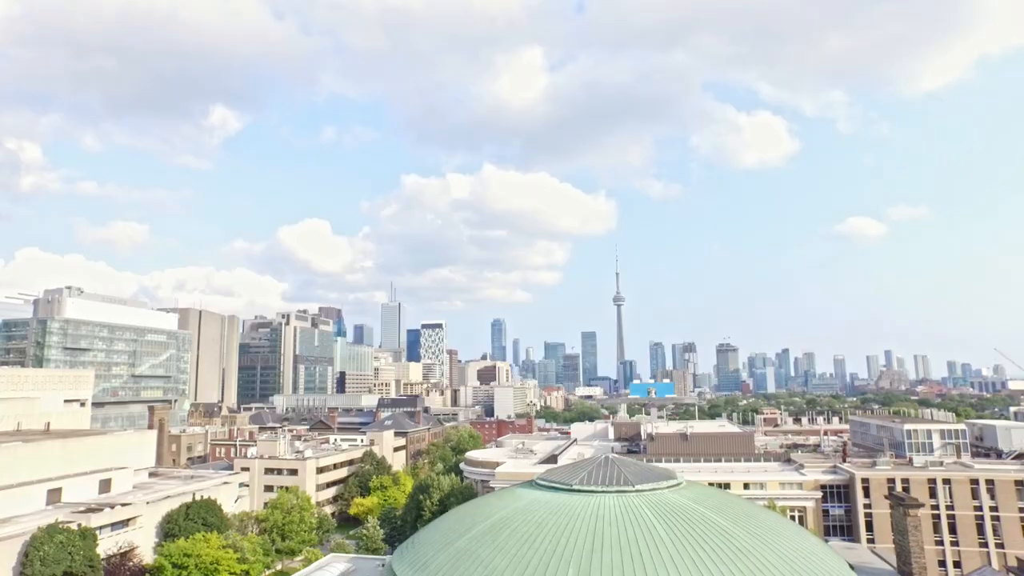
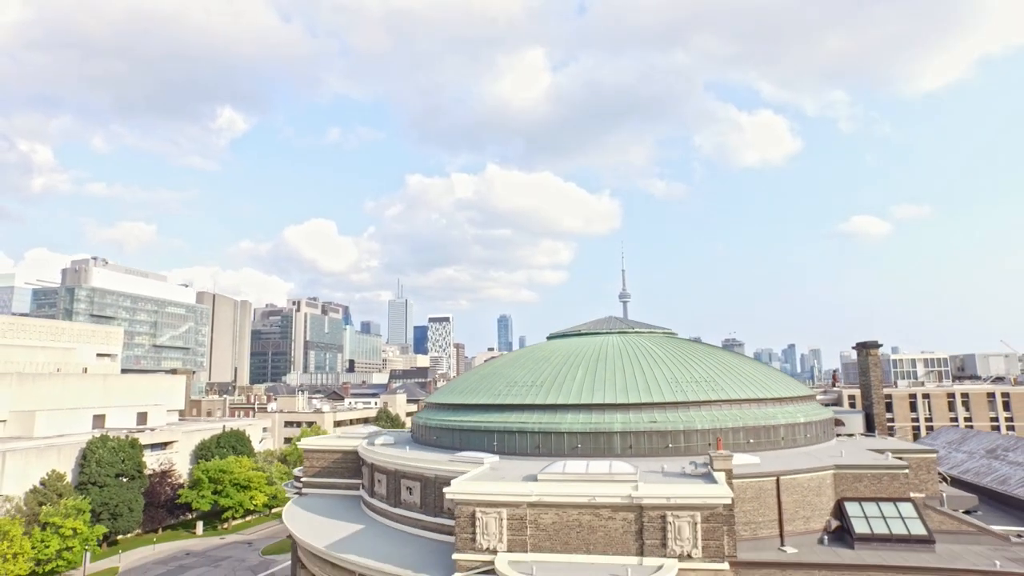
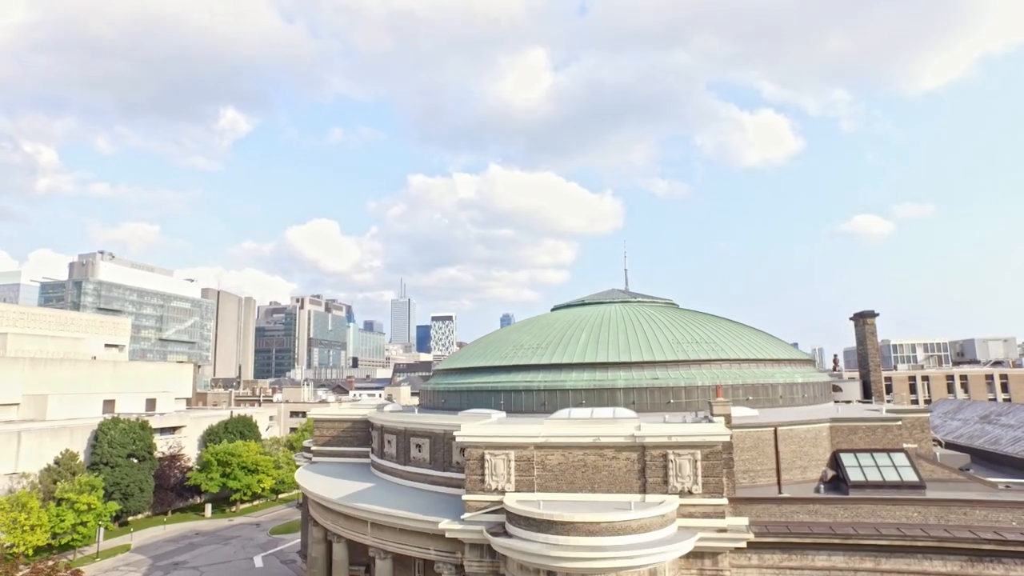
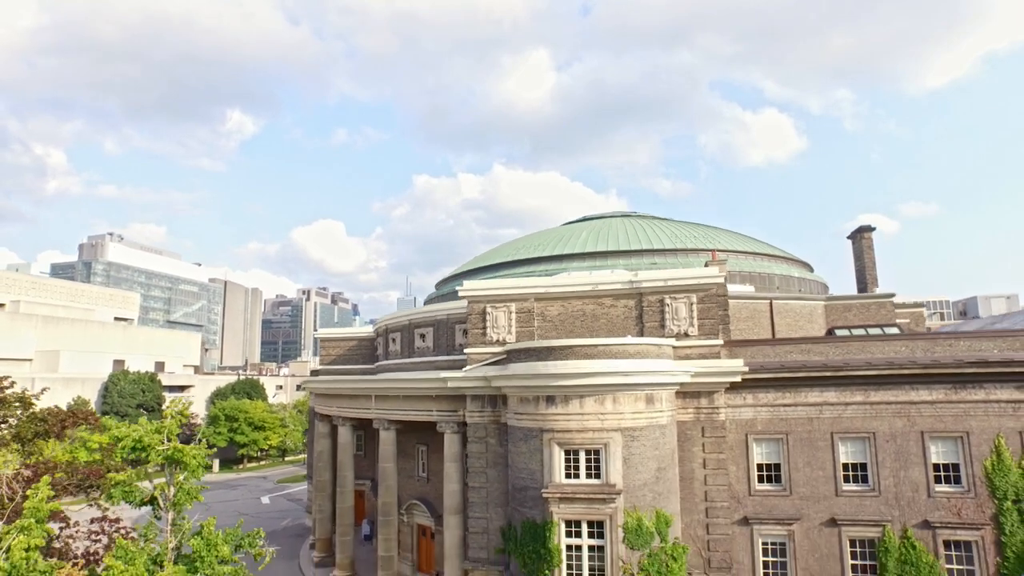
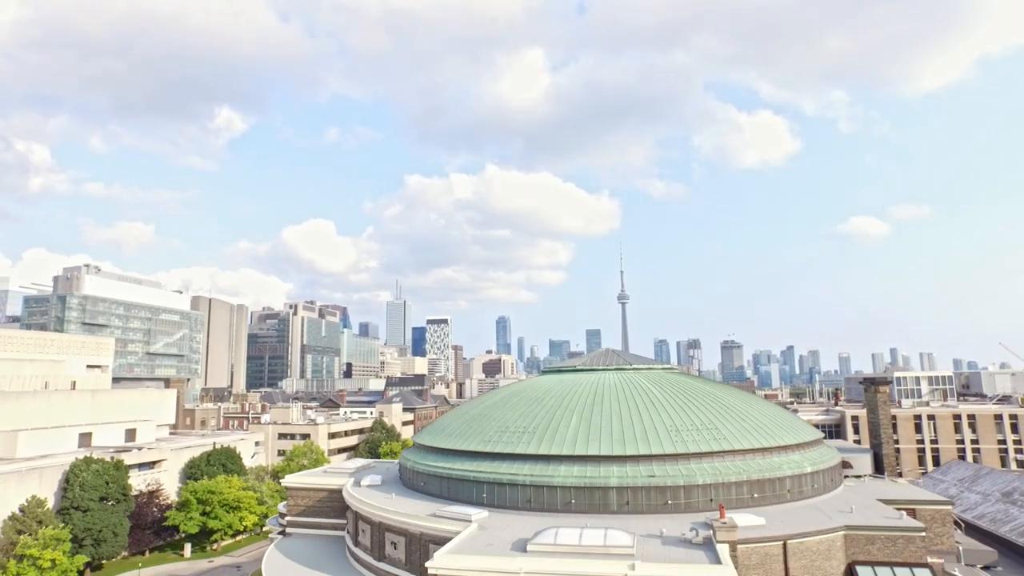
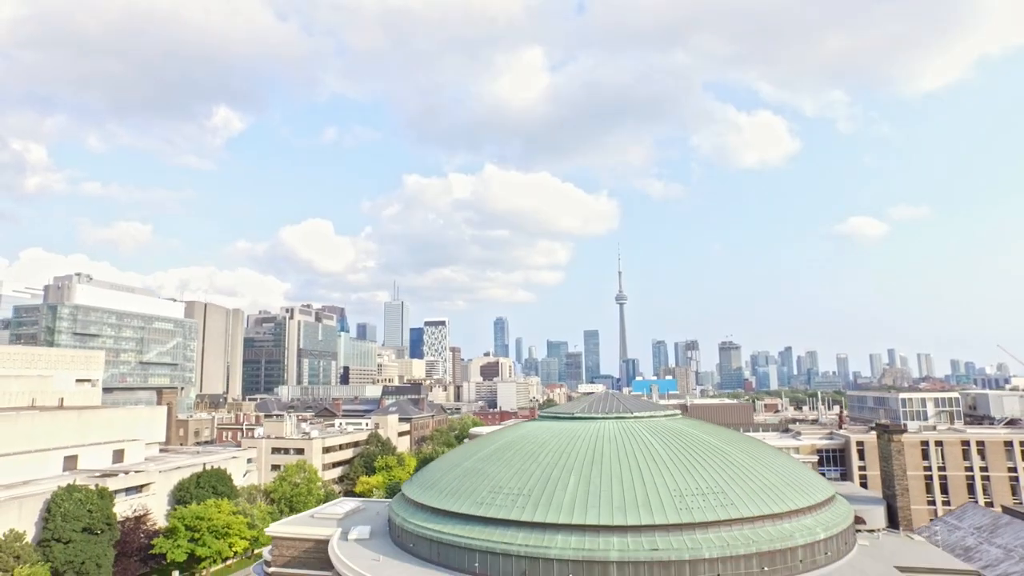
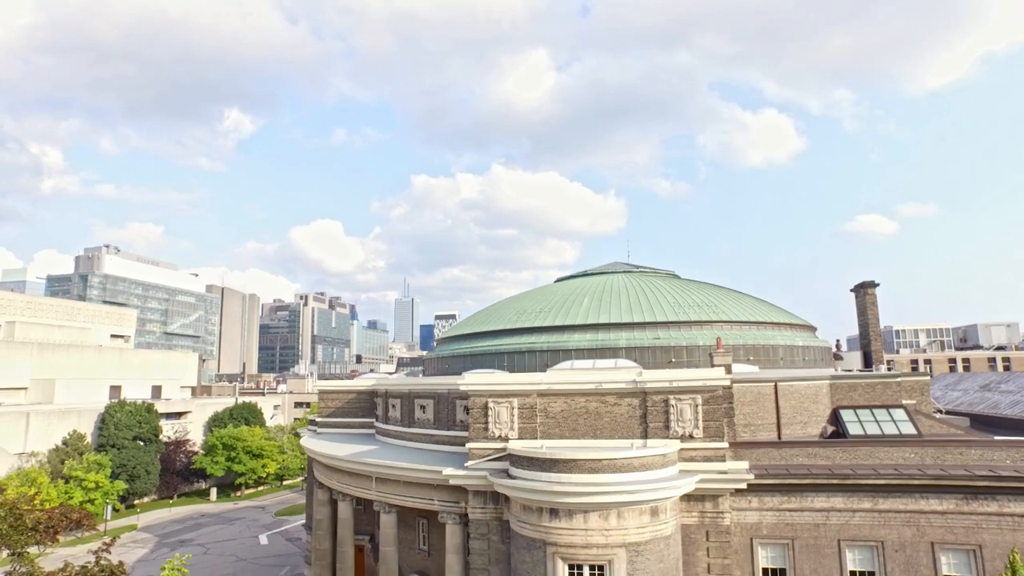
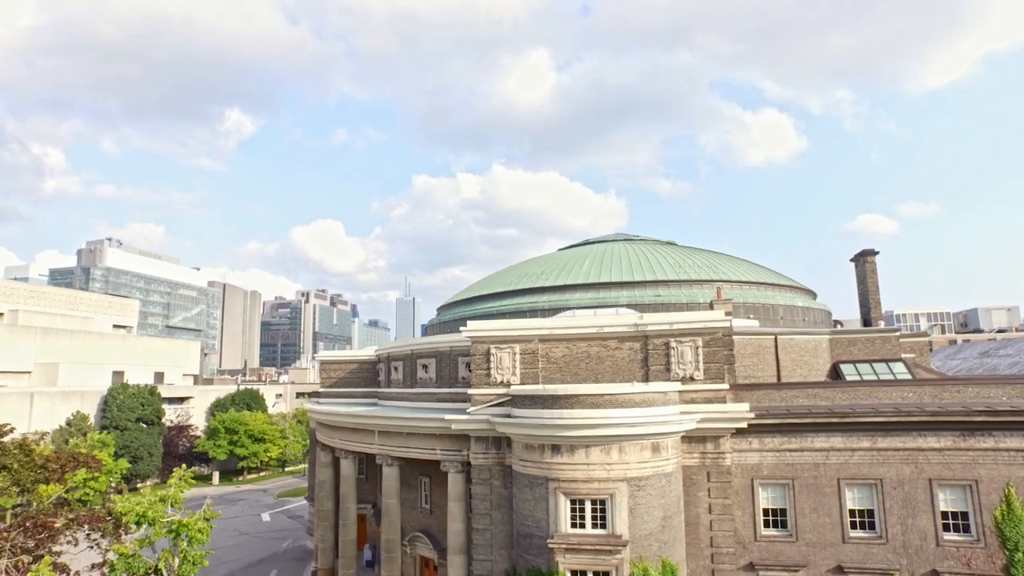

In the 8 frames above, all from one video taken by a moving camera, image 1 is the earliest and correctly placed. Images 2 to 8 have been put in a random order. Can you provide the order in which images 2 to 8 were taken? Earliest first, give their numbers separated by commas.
6, 5, 2, 3, 7, 8, 4
